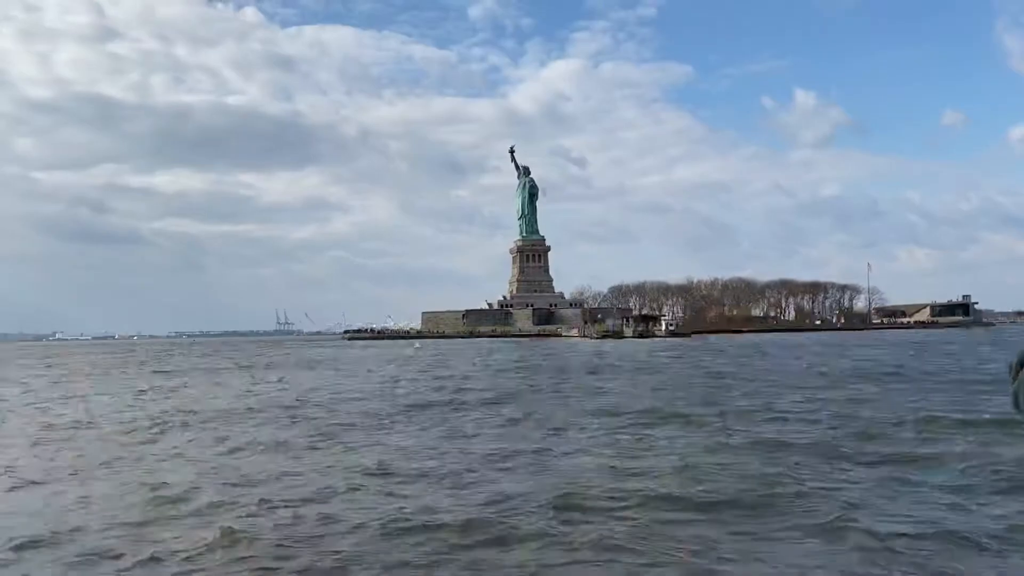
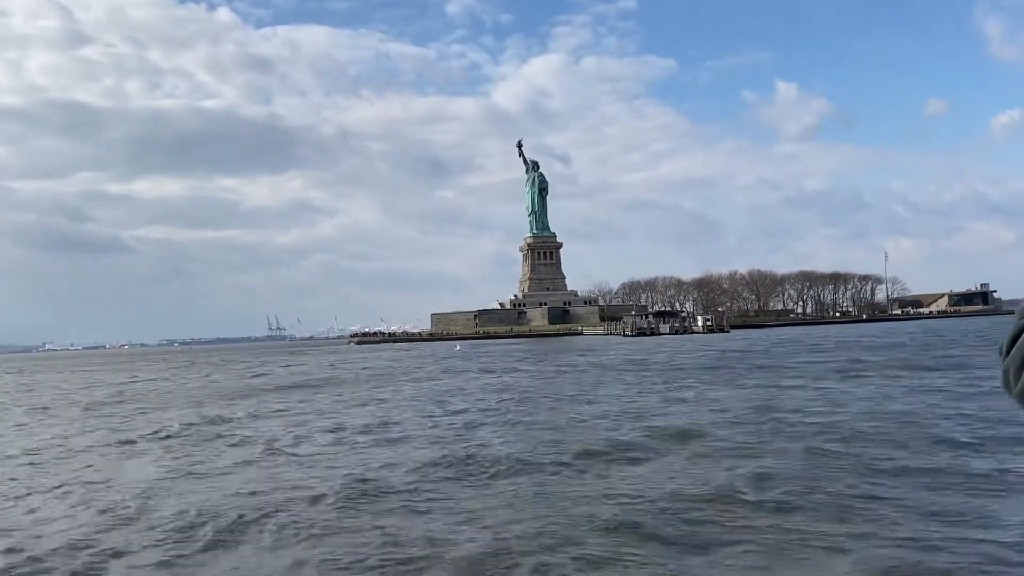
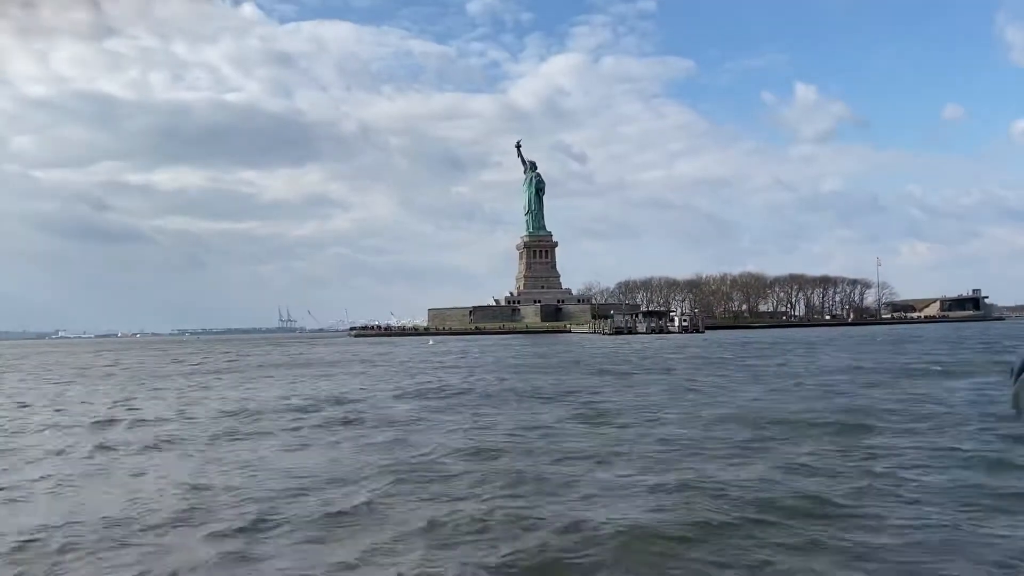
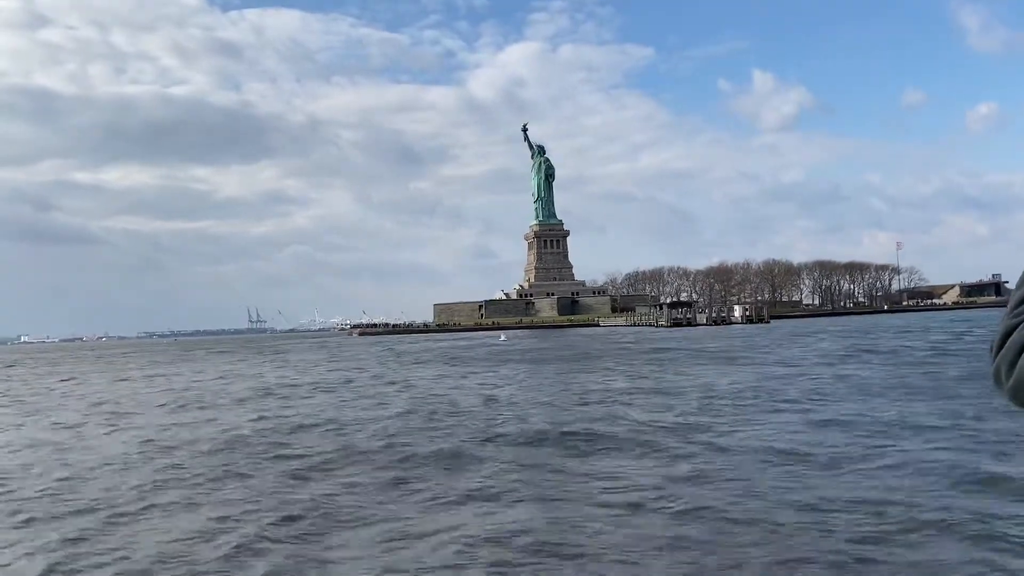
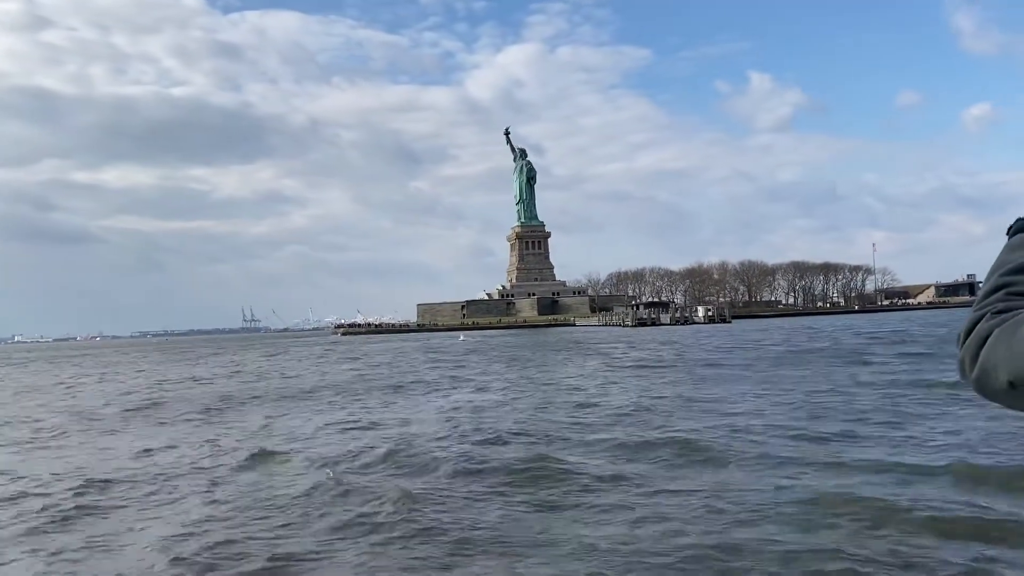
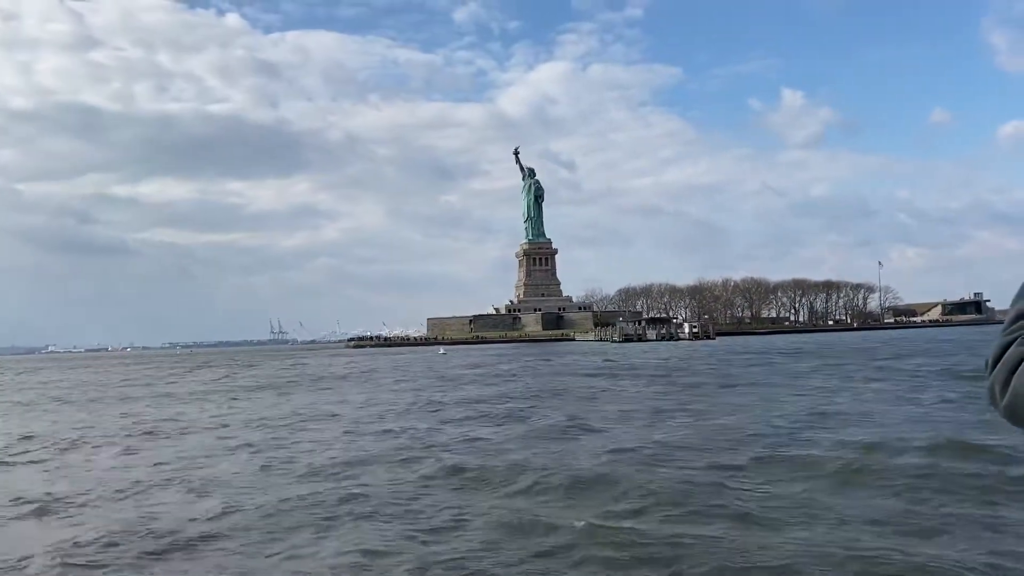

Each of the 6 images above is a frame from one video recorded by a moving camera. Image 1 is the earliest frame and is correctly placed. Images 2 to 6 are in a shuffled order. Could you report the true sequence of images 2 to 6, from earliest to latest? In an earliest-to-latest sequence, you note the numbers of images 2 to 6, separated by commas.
3, 6, 2, 5, 4
